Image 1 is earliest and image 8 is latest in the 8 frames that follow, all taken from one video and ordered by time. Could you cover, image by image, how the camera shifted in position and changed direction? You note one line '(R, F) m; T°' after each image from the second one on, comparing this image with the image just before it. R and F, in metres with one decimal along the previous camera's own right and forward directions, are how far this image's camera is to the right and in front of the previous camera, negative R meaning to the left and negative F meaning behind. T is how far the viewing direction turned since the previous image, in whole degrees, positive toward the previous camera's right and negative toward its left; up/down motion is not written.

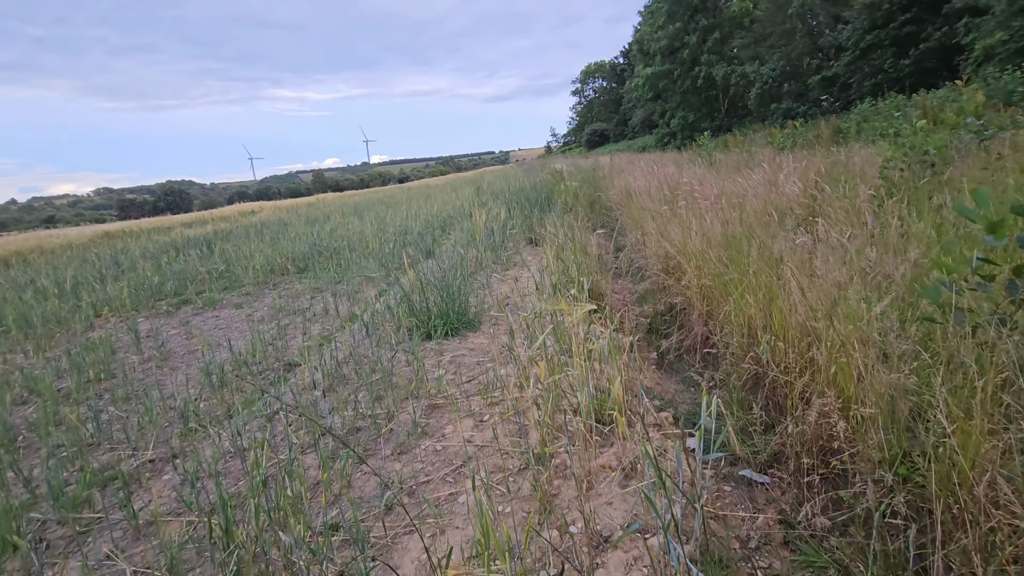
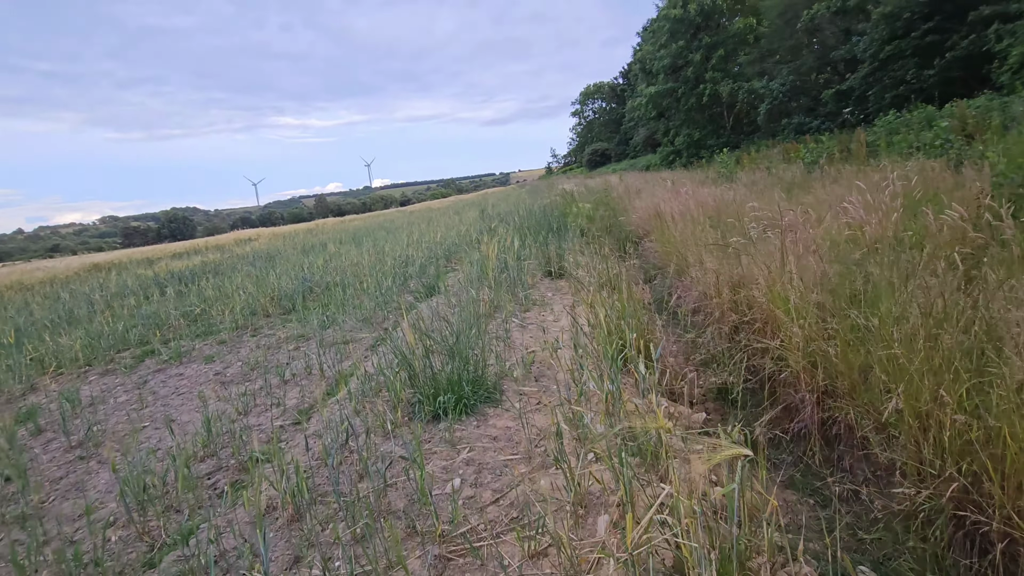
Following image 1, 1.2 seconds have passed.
(-0.1, +0.8) m; 0°
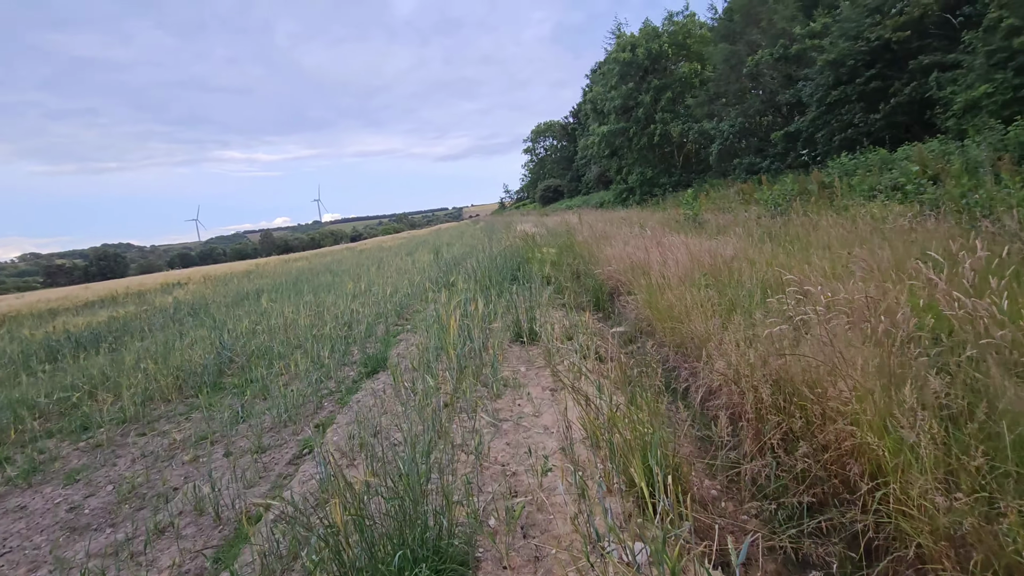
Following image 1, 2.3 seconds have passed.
(-0.1, +0.8) m; +5°
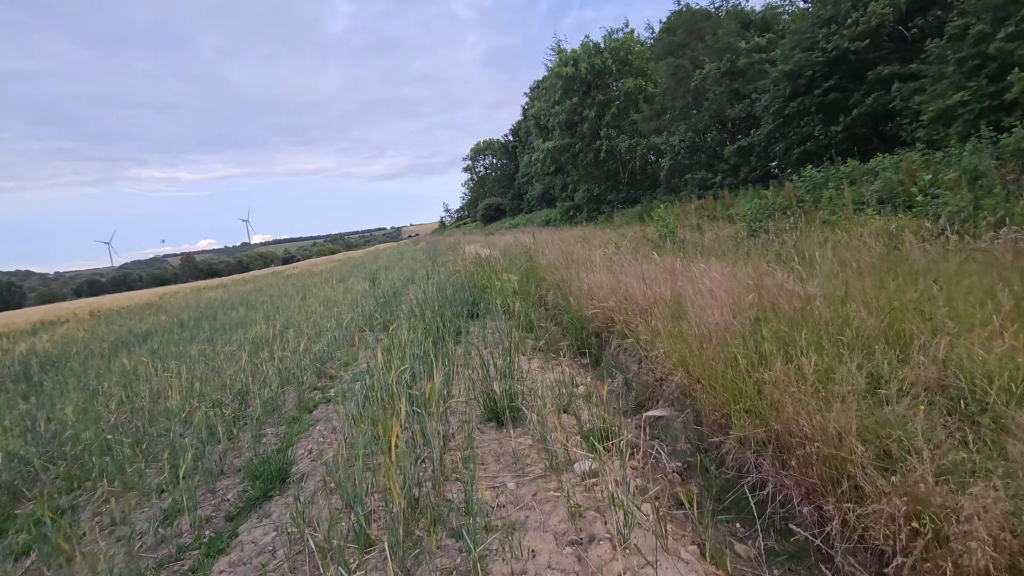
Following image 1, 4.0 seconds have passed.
(-0.2, +1.4) m; +7°
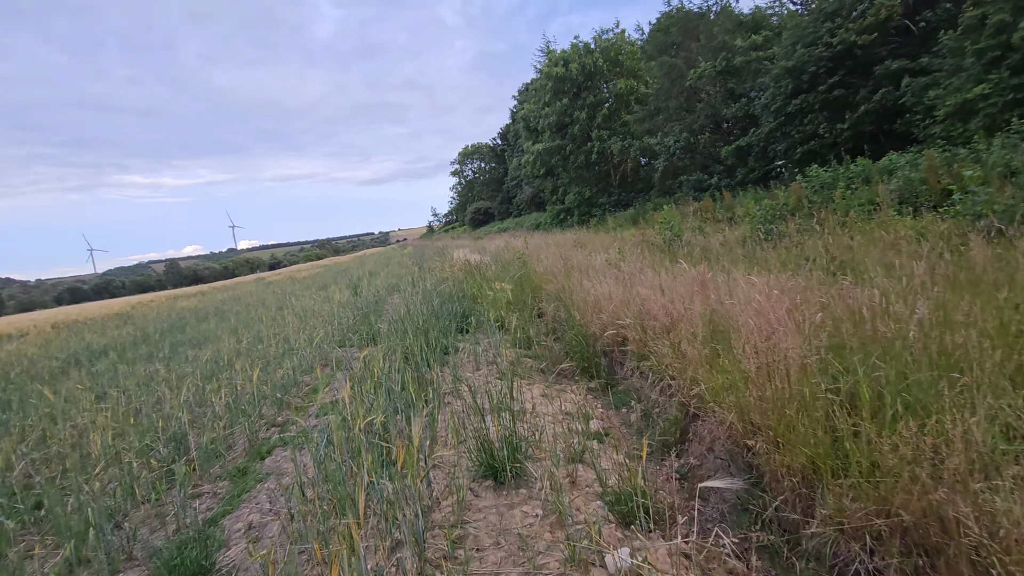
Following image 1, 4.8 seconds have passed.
(-0.1, +0.7) m; +1°
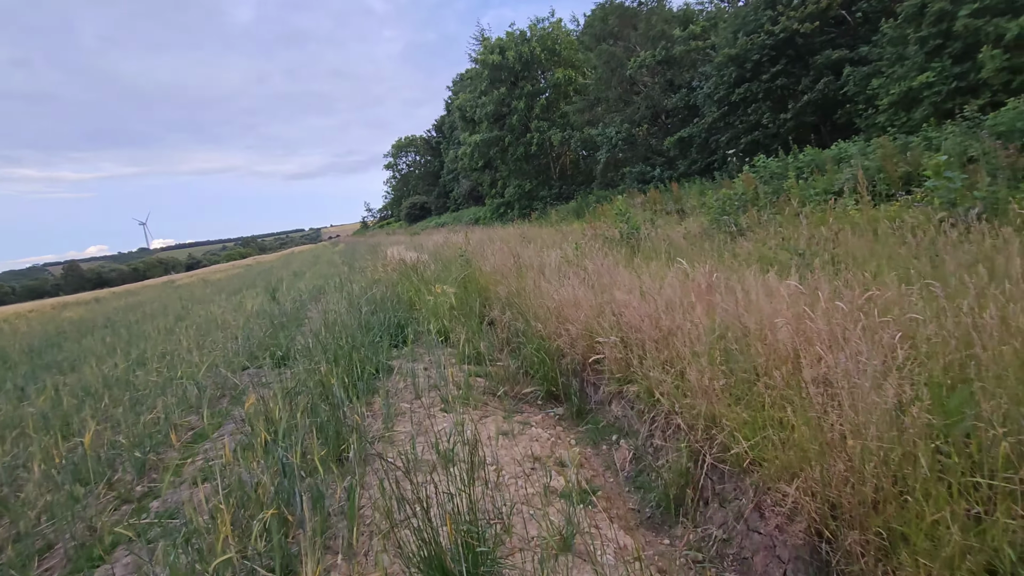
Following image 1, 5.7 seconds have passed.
(0.0, +0.8) m; +7°
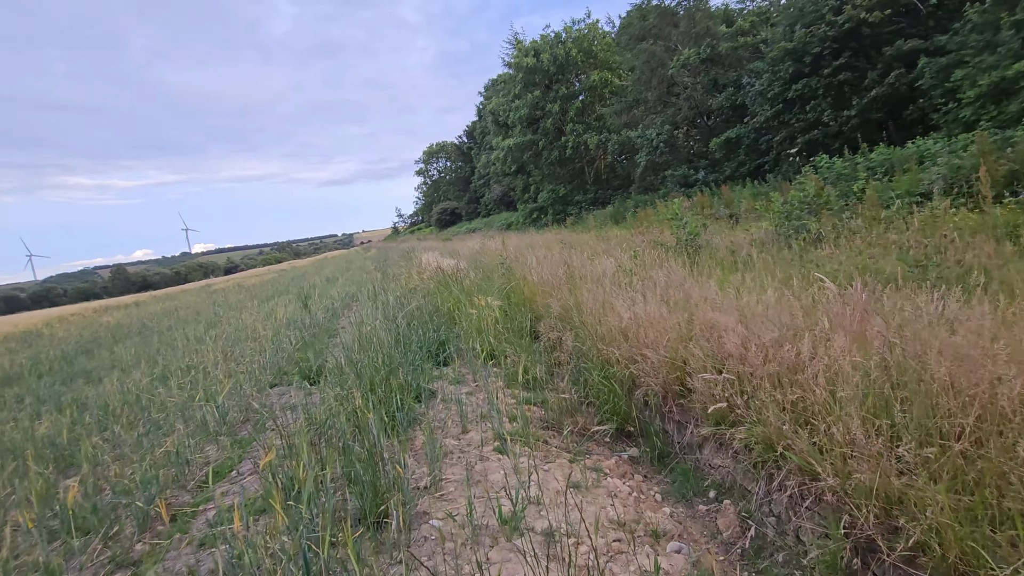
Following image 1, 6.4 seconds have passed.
(-0.2, +0.5) m; -3°
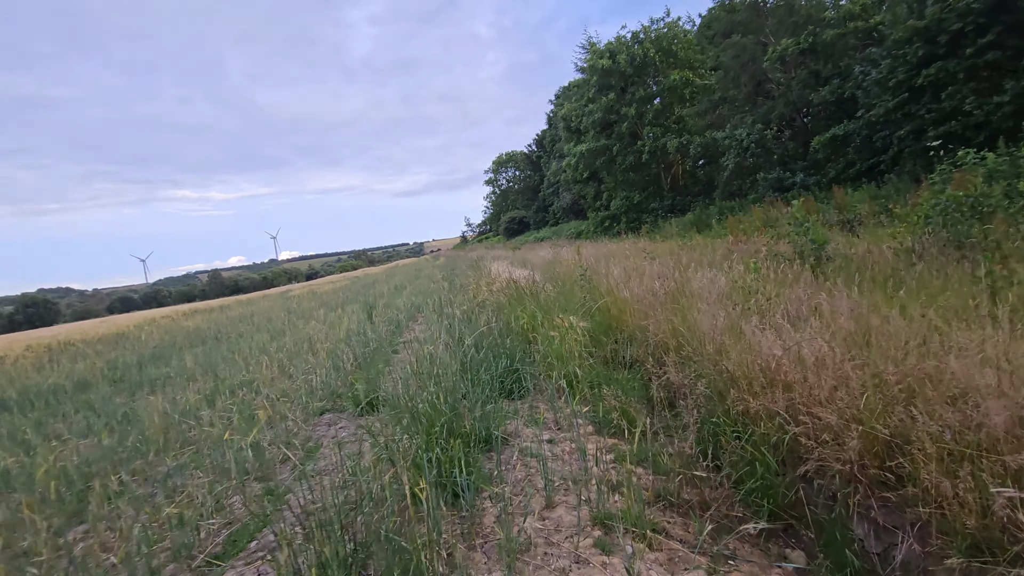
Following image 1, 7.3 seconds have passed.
(-0.2, +0.8) m; -7°
